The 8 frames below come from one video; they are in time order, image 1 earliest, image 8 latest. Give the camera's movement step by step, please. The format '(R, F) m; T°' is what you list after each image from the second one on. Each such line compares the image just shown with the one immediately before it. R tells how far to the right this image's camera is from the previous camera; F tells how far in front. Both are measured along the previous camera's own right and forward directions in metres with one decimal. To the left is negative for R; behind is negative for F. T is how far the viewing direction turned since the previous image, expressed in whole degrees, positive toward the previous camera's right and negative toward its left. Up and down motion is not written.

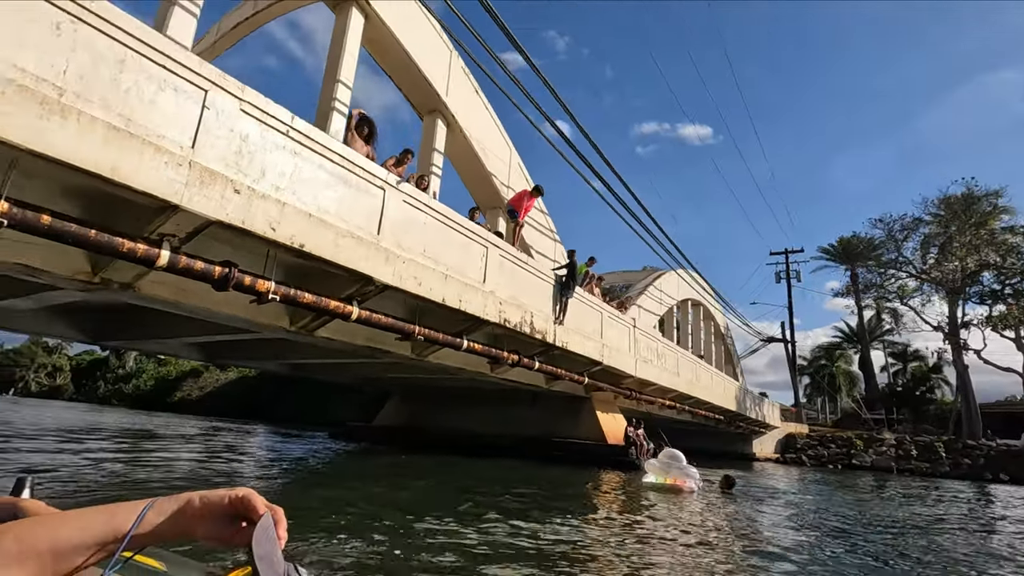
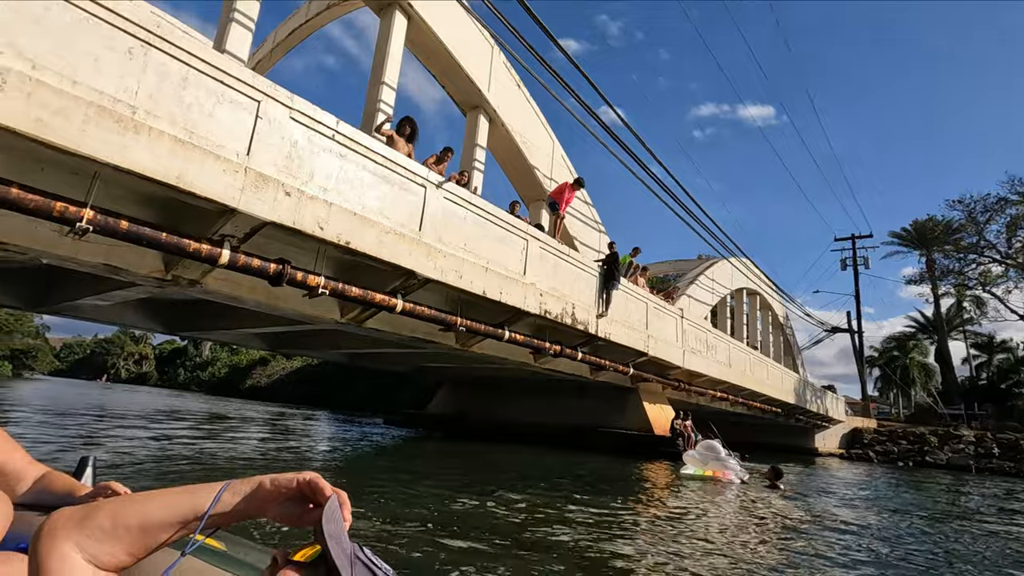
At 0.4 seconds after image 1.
(+0.2, -0.2) m; -6°
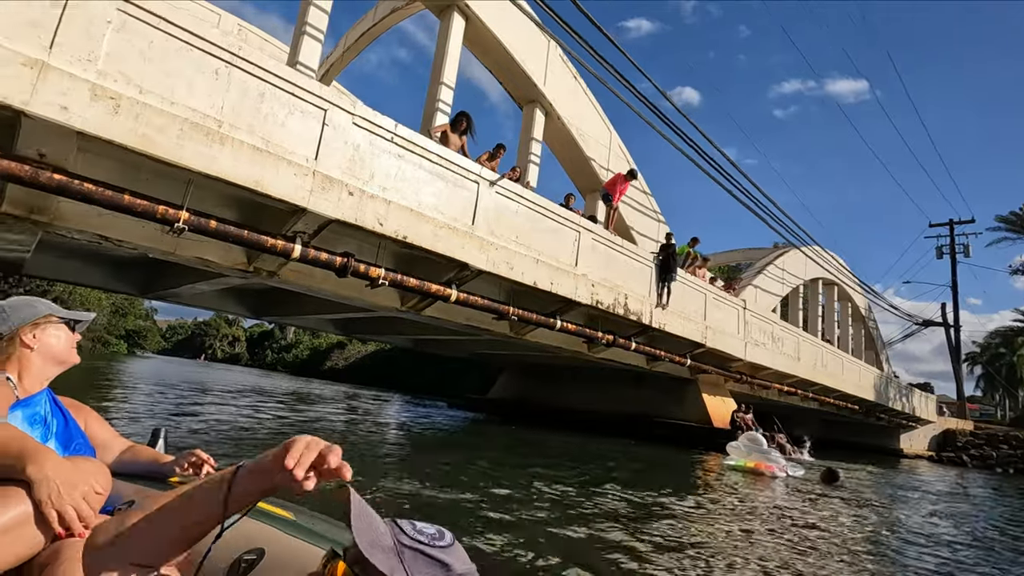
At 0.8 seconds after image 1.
(+0.3, -0.3) m; -7°
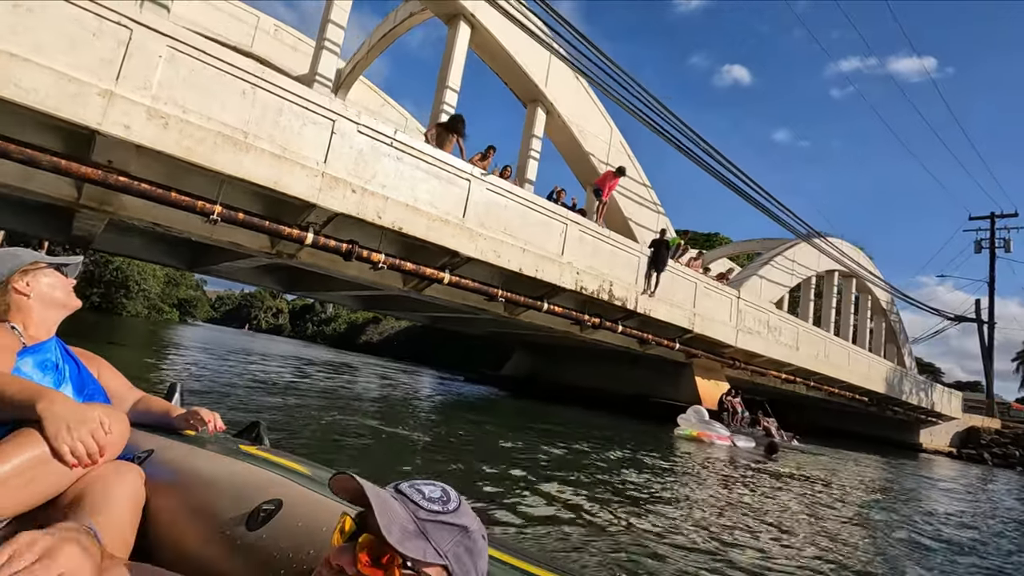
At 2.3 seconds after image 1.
(+0.8, -1.0) m; -4°
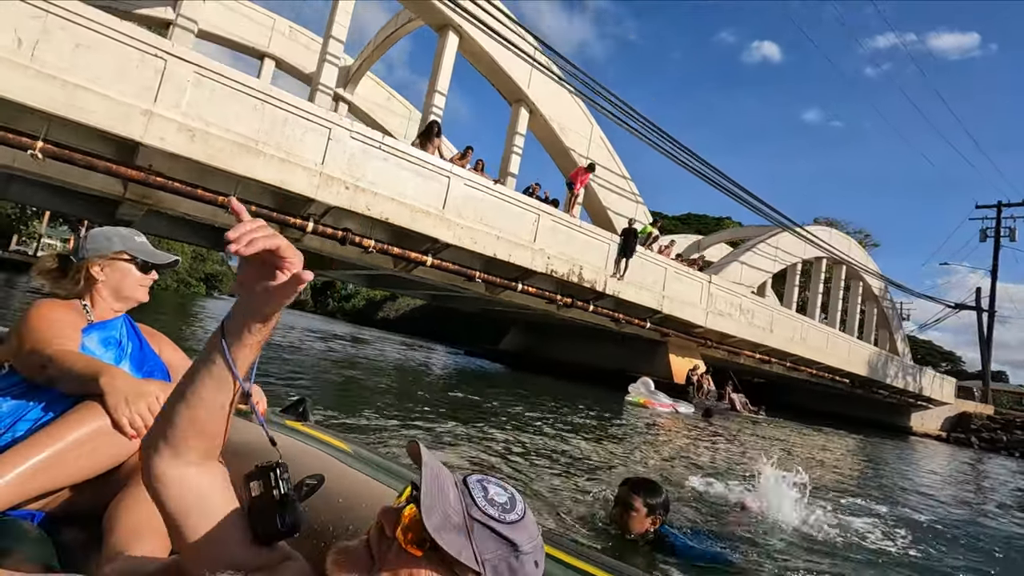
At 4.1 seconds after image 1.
(+0.9, -1.3) m; -2°
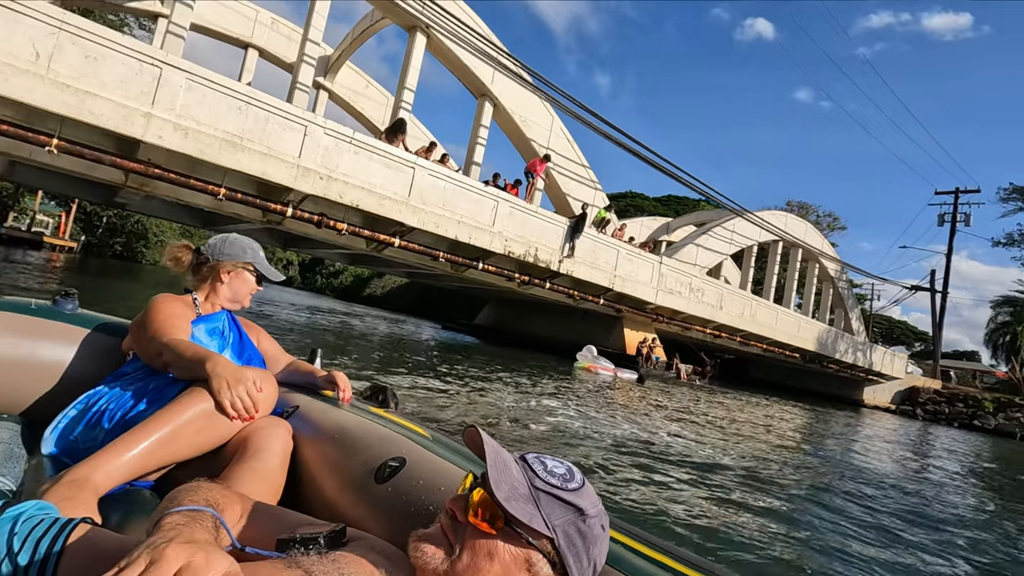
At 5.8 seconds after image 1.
(+0.7, -1.4) m; +1°
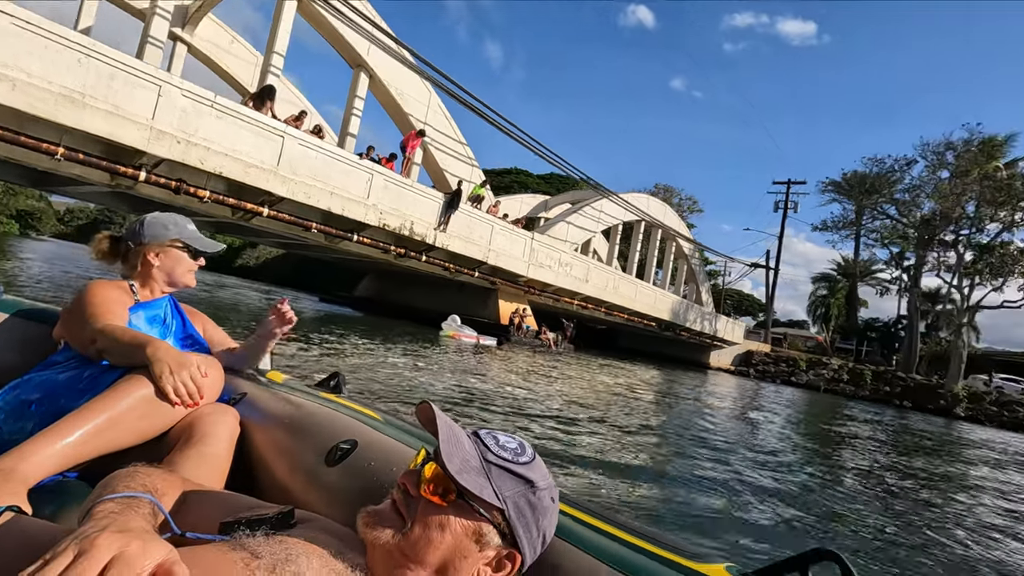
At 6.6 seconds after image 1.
(+0.3, -0.7) m; +12°
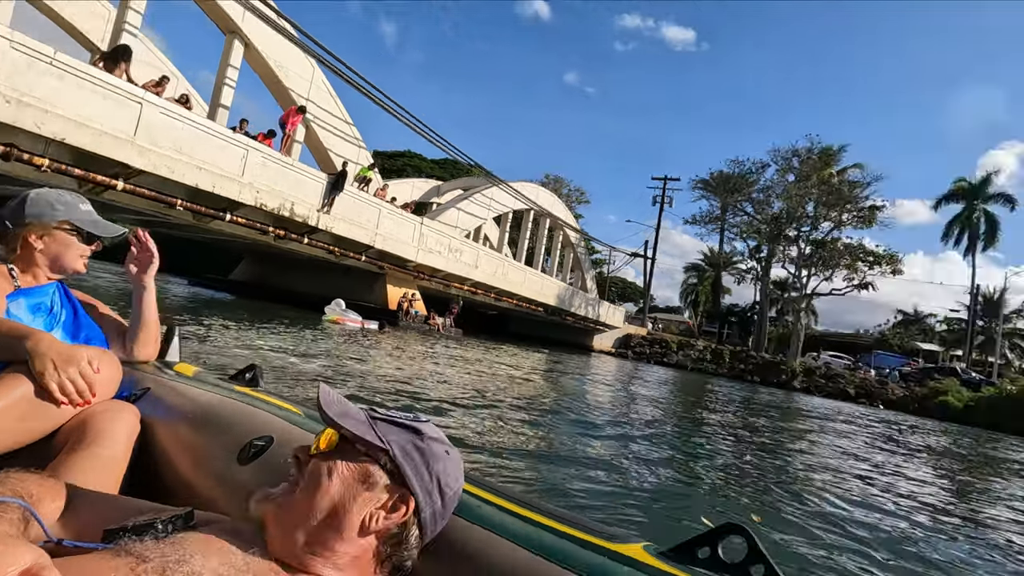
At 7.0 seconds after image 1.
(0.0, -0.1) m; +12°
